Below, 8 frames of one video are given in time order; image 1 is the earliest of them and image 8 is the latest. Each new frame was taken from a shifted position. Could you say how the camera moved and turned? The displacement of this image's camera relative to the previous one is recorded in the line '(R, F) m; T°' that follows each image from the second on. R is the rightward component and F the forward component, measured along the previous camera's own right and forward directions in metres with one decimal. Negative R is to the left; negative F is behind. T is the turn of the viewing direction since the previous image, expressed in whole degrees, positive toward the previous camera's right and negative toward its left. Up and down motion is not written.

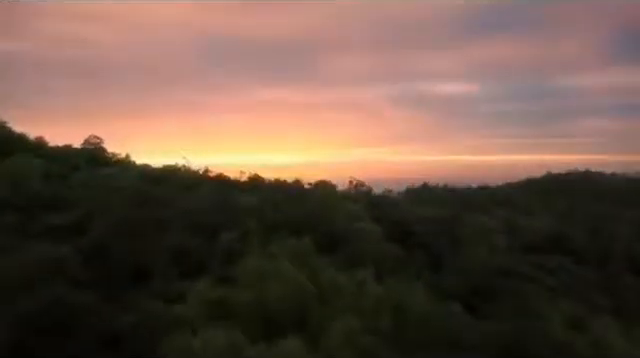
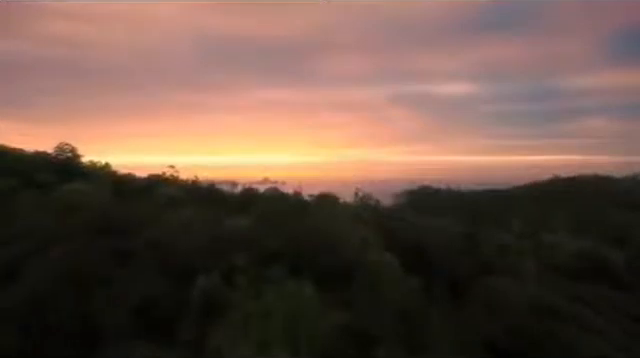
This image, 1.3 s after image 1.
(+0.8, +1.2) m; -4°
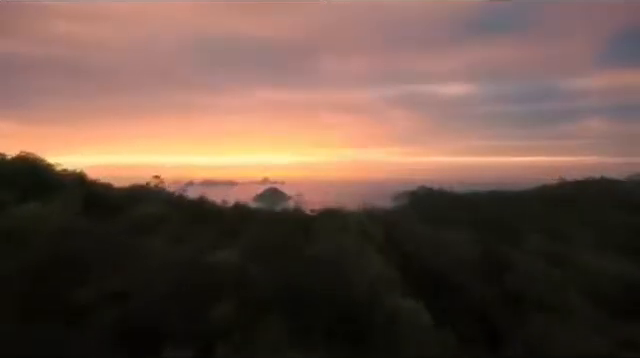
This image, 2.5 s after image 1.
(-0.1, +1.7) m; 0°
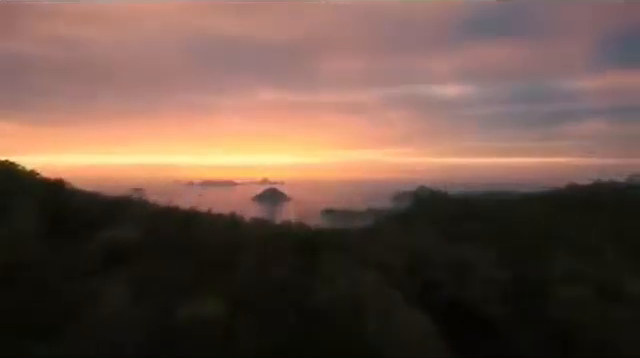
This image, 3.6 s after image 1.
(-0.1, +1.6) m; 0°
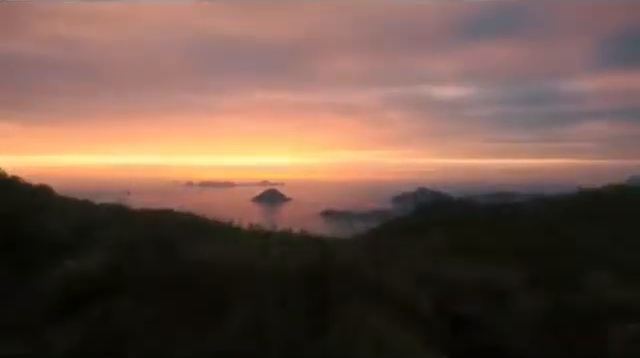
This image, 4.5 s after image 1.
(+0.4, -1.6) m; 0°
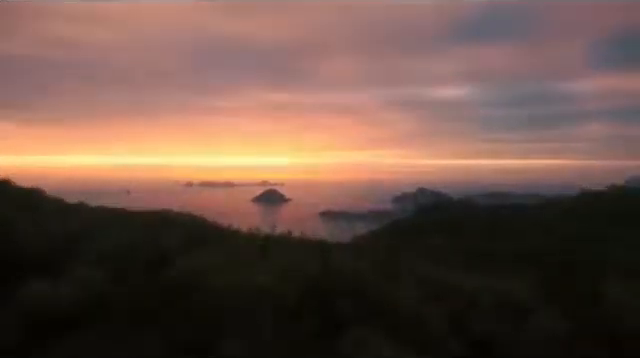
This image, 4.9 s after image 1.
(-0.2, -2.2) m; 0°
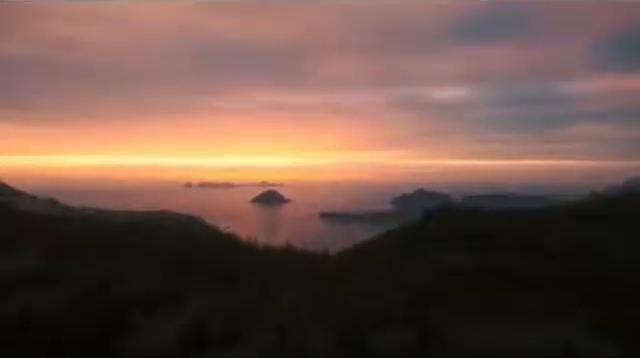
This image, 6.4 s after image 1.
(0.0, +0.7) m; 0°
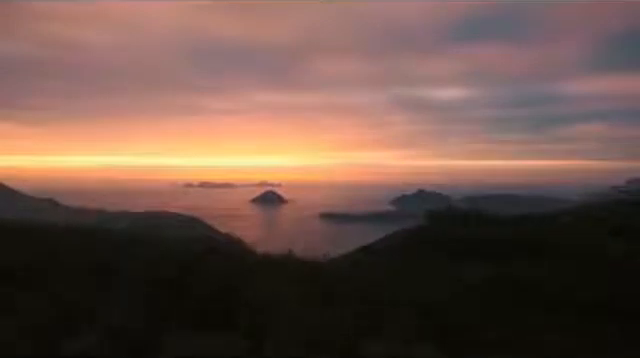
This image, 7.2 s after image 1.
(-0.5, +1.5) m; 0°
